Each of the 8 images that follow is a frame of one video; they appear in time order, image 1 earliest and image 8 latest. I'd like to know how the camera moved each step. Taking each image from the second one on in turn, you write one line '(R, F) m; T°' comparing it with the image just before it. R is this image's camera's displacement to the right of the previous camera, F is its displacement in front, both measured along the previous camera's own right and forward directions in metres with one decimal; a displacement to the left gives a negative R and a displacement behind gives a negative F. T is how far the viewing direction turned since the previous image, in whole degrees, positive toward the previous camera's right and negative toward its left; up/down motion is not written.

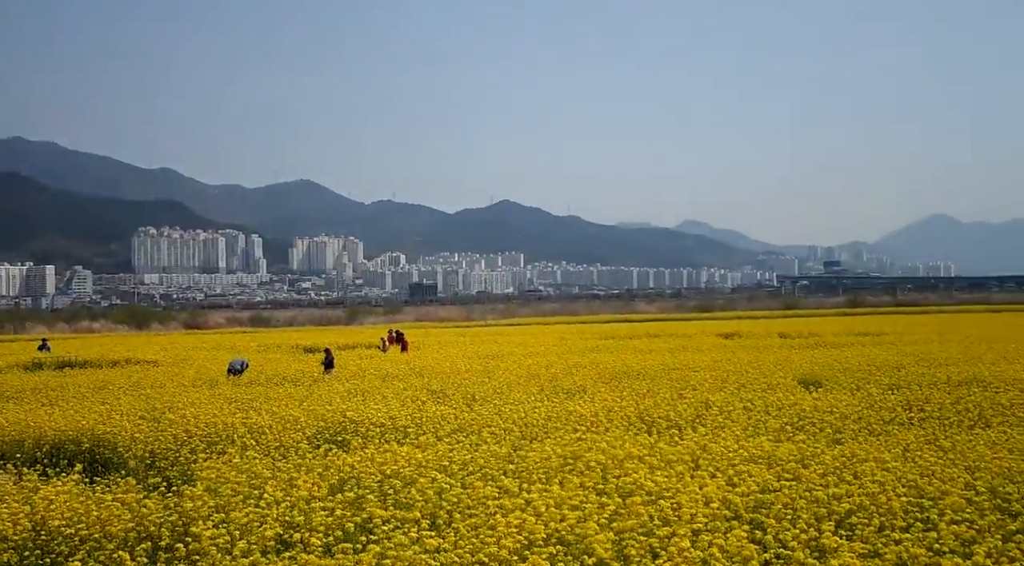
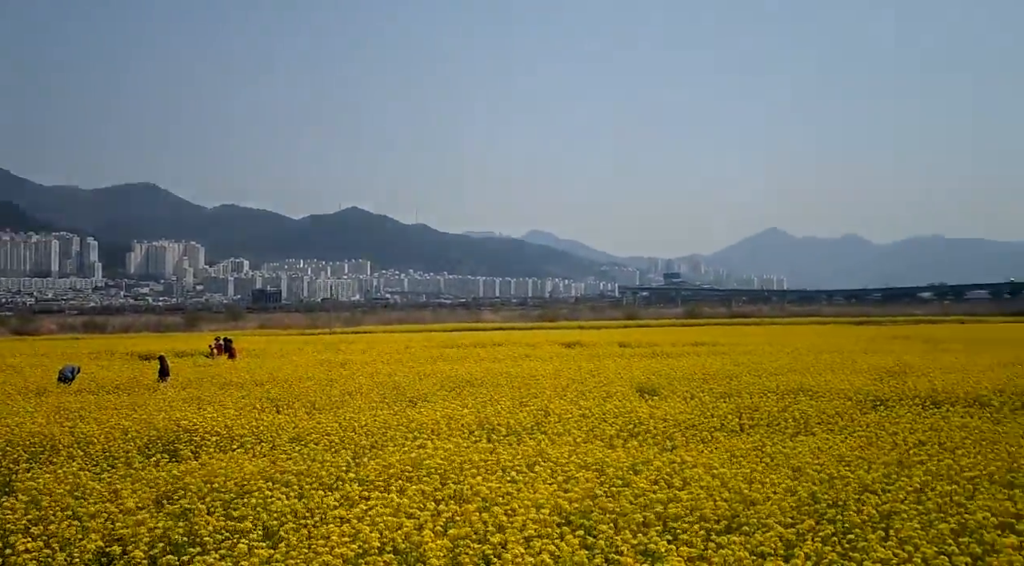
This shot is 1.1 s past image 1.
(+0.2, +1.3) m; +11°
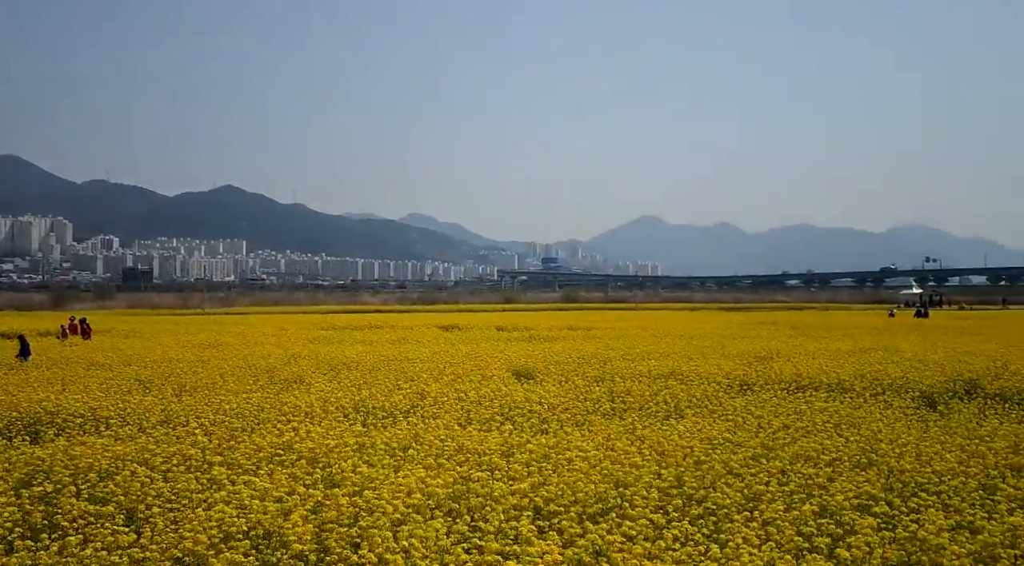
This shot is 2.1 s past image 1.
(+0.1, +0.7) m; +9°
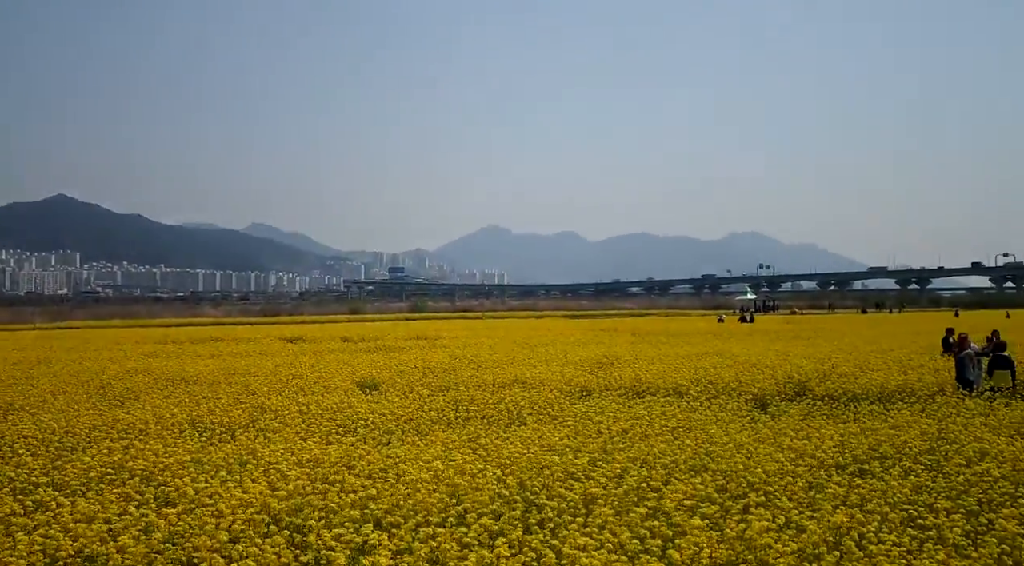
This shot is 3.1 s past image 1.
(+0.2, +0.6) m; +11°
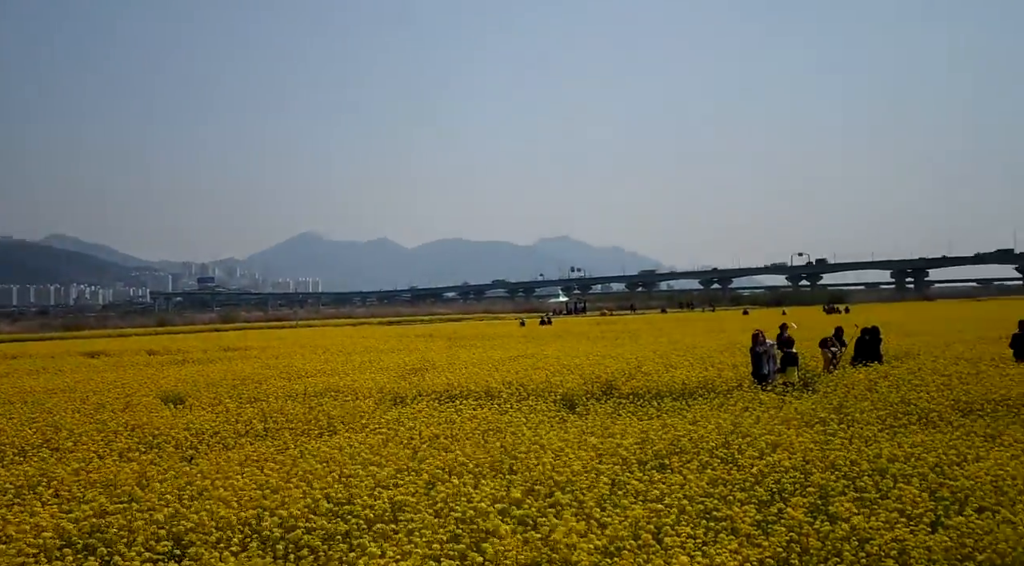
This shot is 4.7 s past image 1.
(+0.3, +0.6) m; +13°
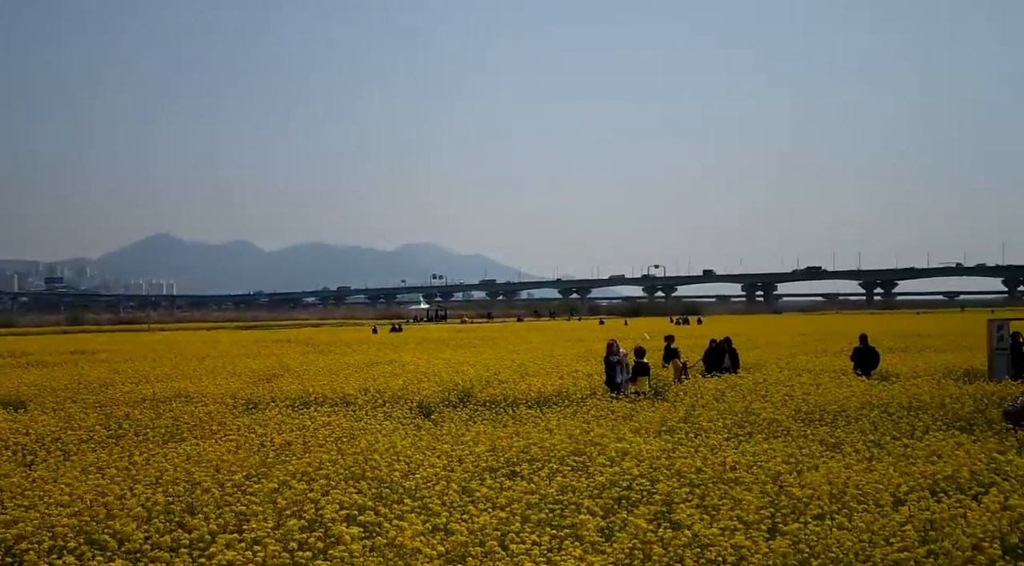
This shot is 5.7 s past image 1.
(+0.3, +0.2) m; +8°
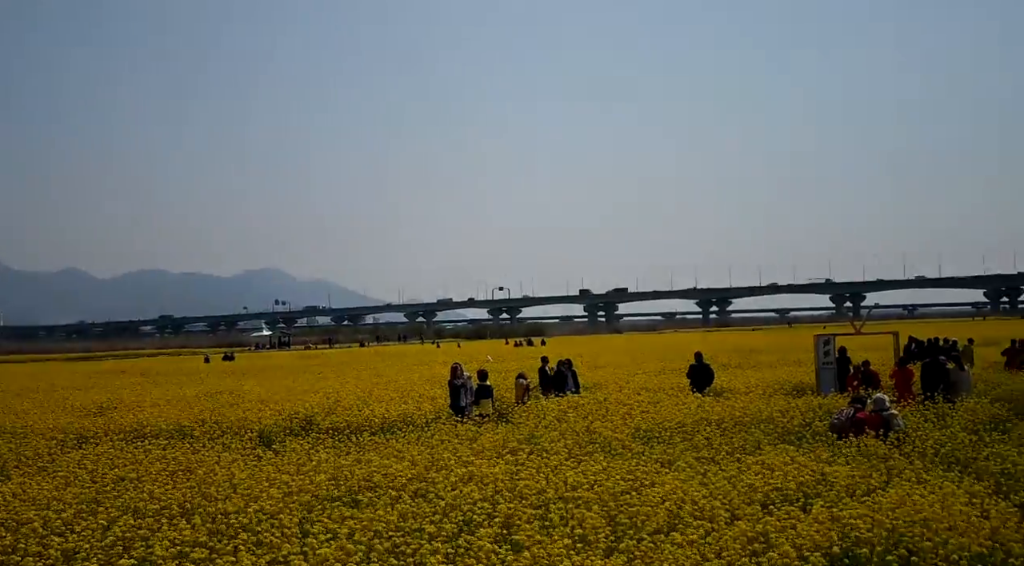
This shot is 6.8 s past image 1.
(+0.7, +0.1) m; +7°
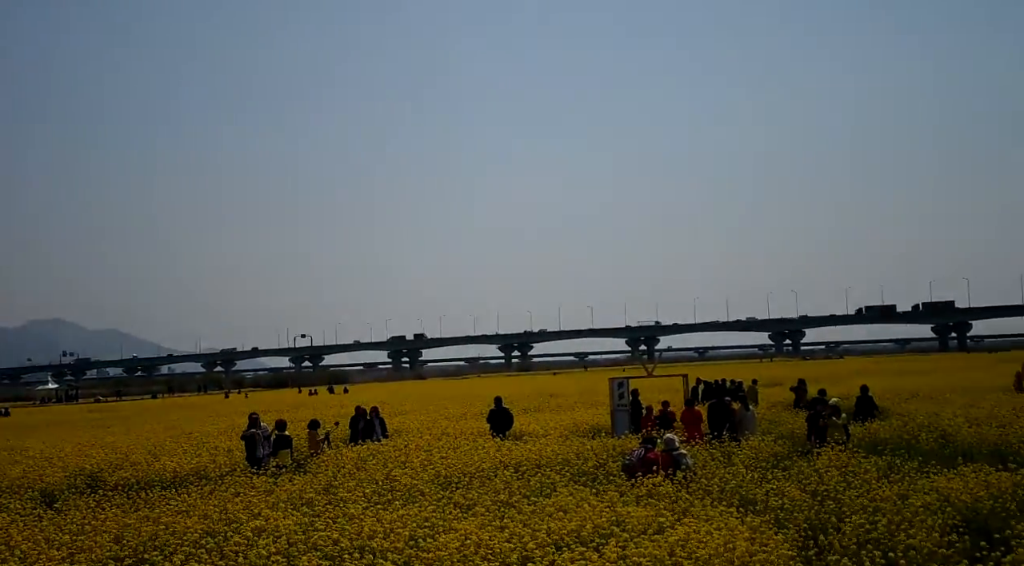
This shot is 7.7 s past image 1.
(+0.9, -0.1) m; +7°
